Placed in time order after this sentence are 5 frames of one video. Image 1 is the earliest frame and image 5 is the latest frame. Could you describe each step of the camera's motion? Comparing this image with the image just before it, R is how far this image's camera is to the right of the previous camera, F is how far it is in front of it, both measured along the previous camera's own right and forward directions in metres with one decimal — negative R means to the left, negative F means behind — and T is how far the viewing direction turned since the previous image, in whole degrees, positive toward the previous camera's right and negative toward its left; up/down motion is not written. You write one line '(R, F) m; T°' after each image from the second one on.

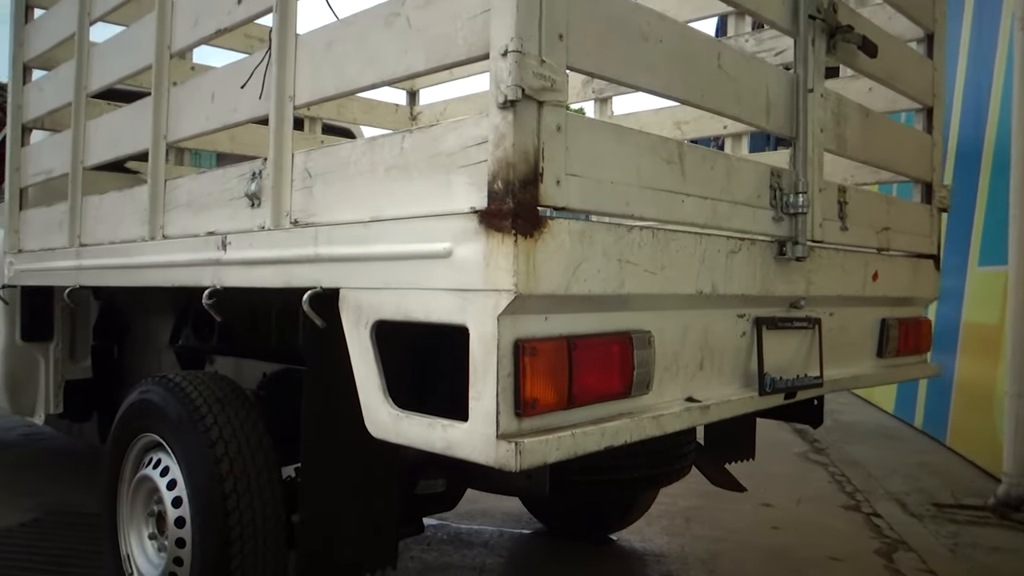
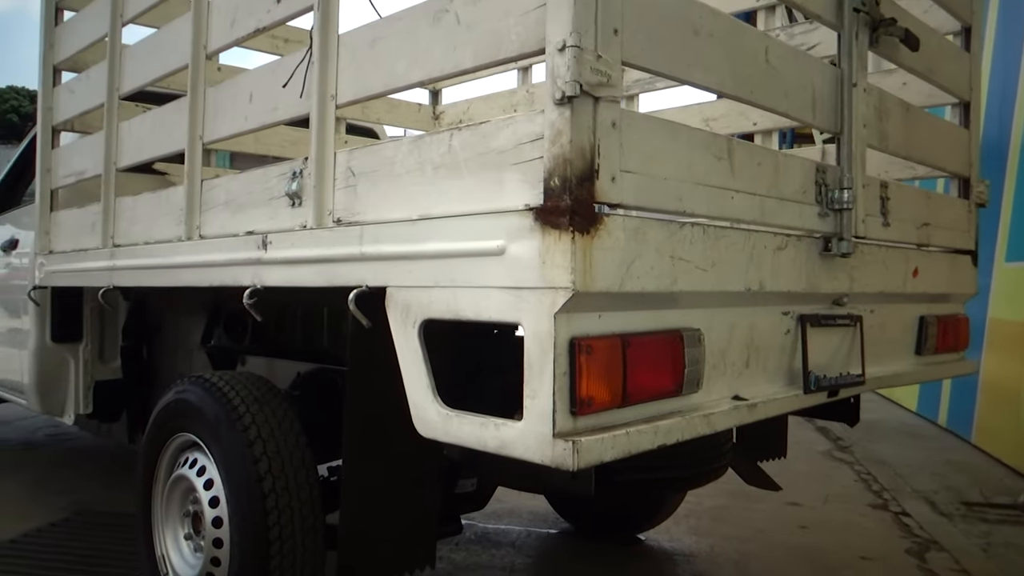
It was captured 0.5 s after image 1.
(-0.1, 0.0) m; -1°
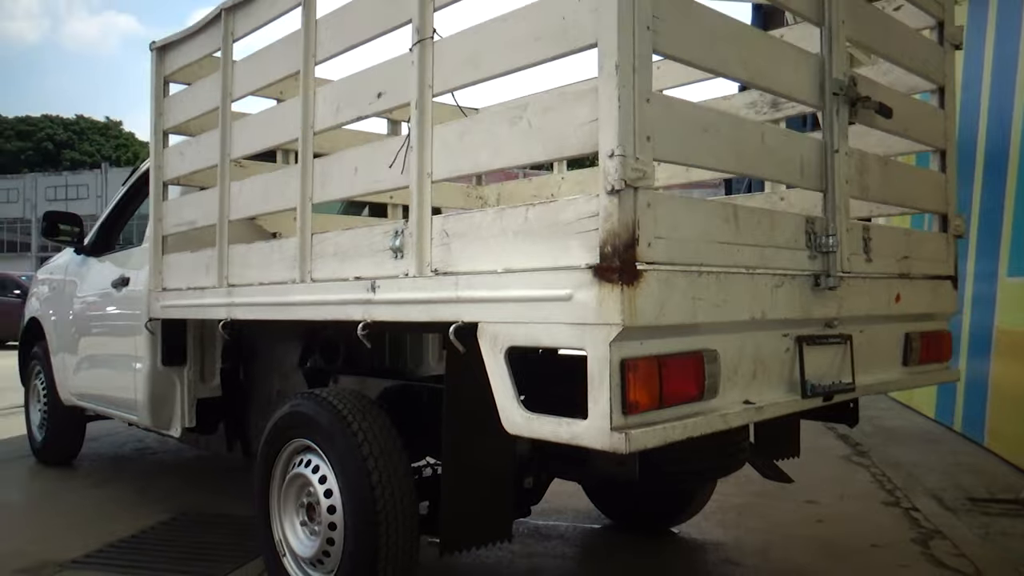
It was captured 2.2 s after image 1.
(-0.1, -0.5) m; -2°
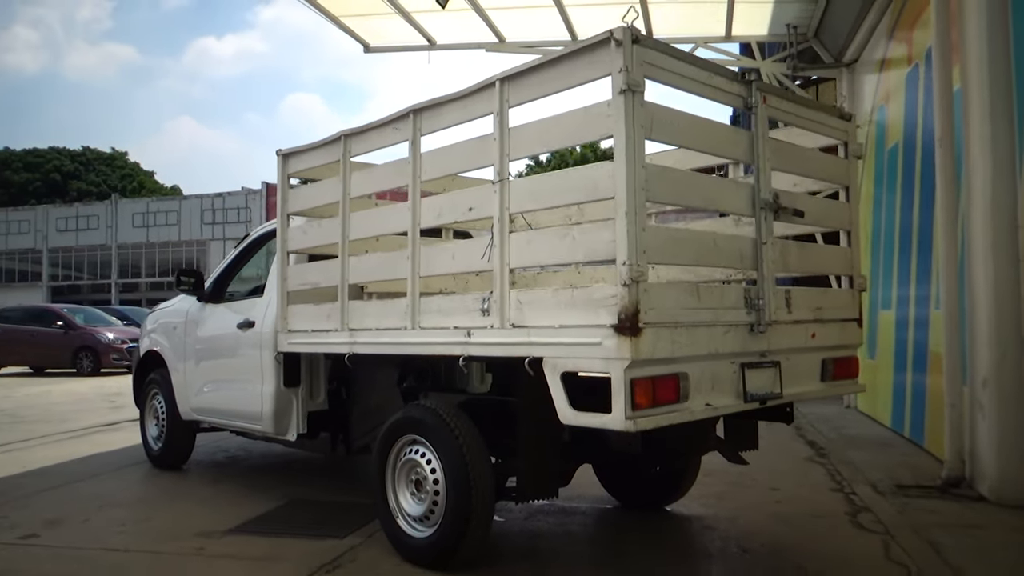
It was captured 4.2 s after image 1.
(-0.2, -1.4) m; 0°
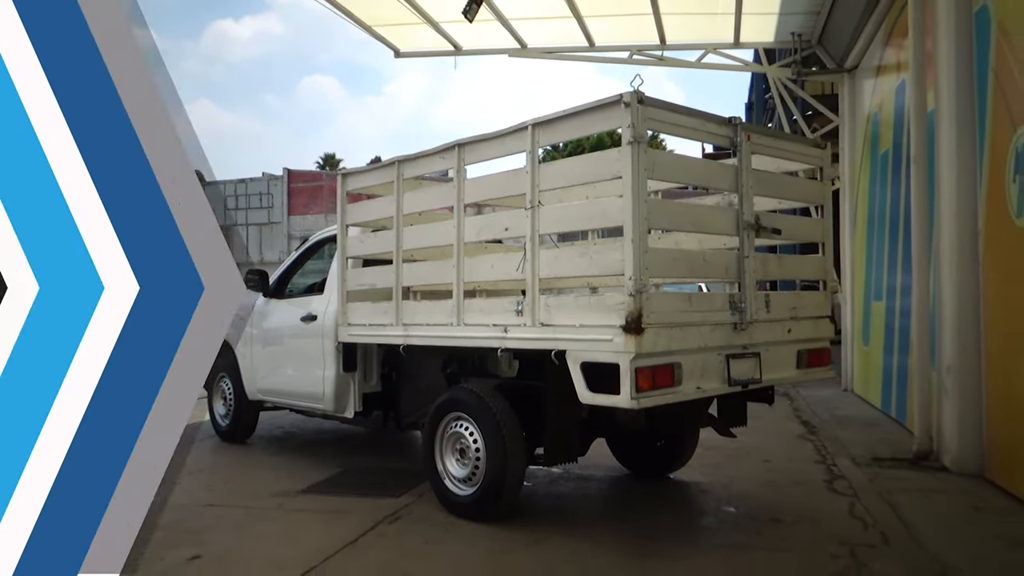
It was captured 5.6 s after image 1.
(-0.1, -0.9) m; -1°
